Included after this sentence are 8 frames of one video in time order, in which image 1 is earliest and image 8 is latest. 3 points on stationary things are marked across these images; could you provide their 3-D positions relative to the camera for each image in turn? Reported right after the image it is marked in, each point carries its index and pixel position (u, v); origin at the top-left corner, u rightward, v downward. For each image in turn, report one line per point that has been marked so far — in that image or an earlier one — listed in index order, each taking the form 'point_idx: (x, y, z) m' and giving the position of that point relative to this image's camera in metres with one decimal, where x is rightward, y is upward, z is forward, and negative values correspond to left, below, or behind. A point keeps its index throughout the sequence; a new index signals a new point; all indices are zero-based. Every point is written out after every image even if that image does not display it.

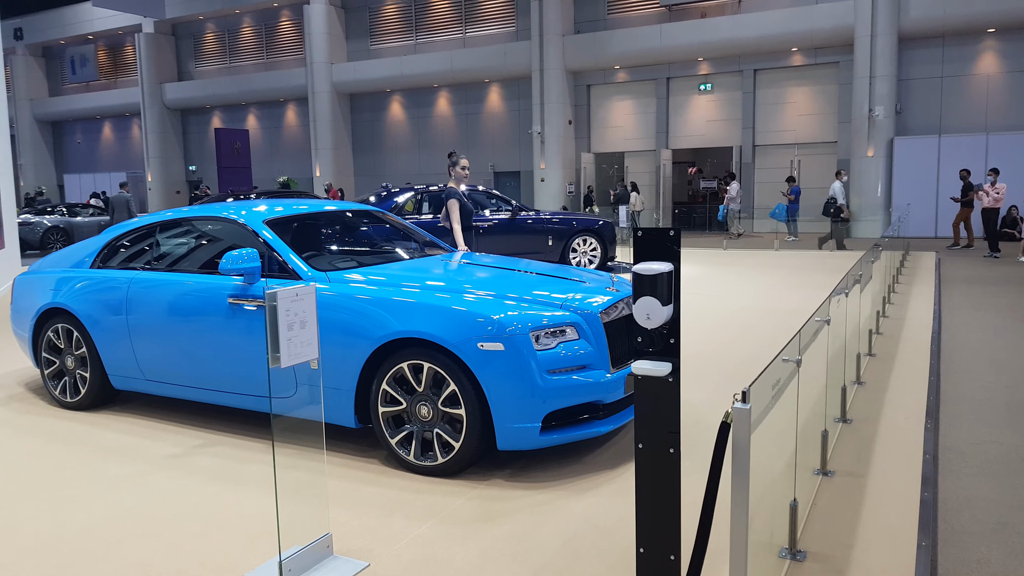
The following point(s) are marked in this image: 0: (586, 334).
0: (+0.4, -0.2, +3.7) m
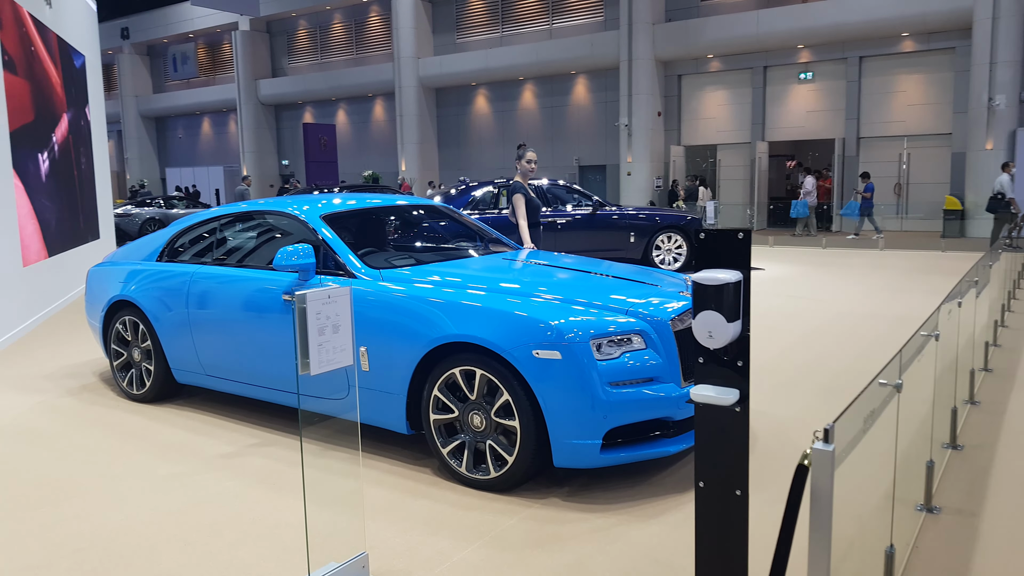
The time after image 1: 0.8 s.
0: (+0.6, -0.2, +3.4) m
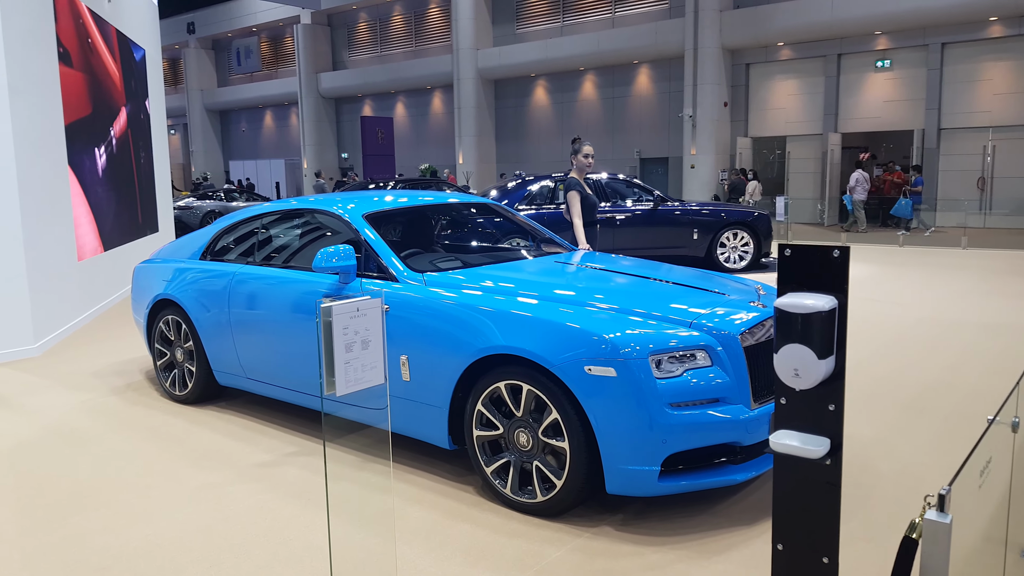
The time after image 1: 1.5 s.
0: (+0.8, -0.3, +3.1) m
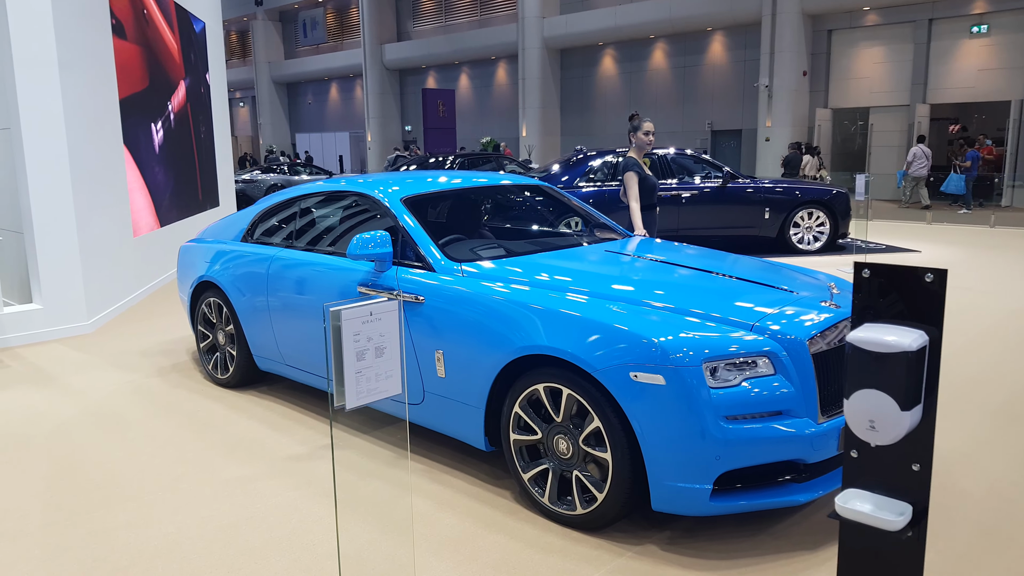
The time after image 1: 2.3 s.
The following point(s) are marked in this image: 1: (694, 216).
0: (+0.9, -0.3, +2.7) m
1: (+2.2, +0.9, +9.4) m
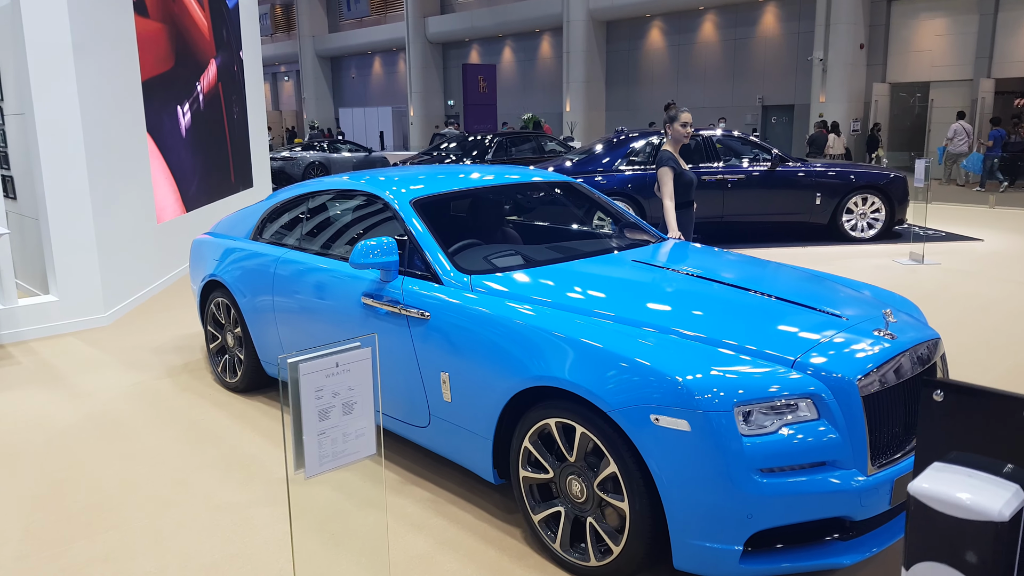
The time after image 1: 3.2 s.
0: (+1.0, -0.4, +2.4) m
1: (+2.6, +1.0, +9.0) m
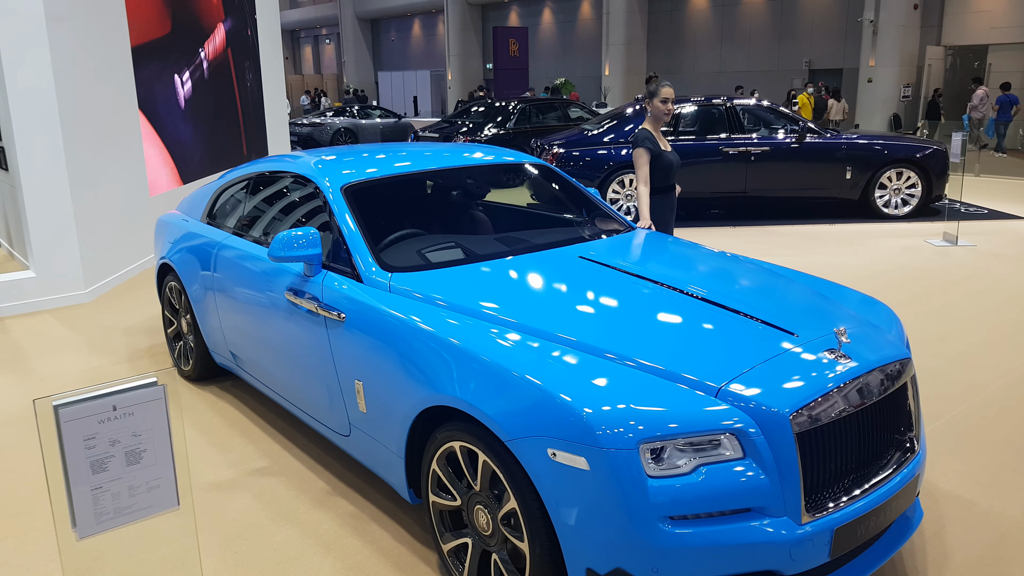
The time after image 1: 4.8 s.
0: (+0.6, -0.4, +2.0) m
1: (+2.7, +1.2, +8.4) m
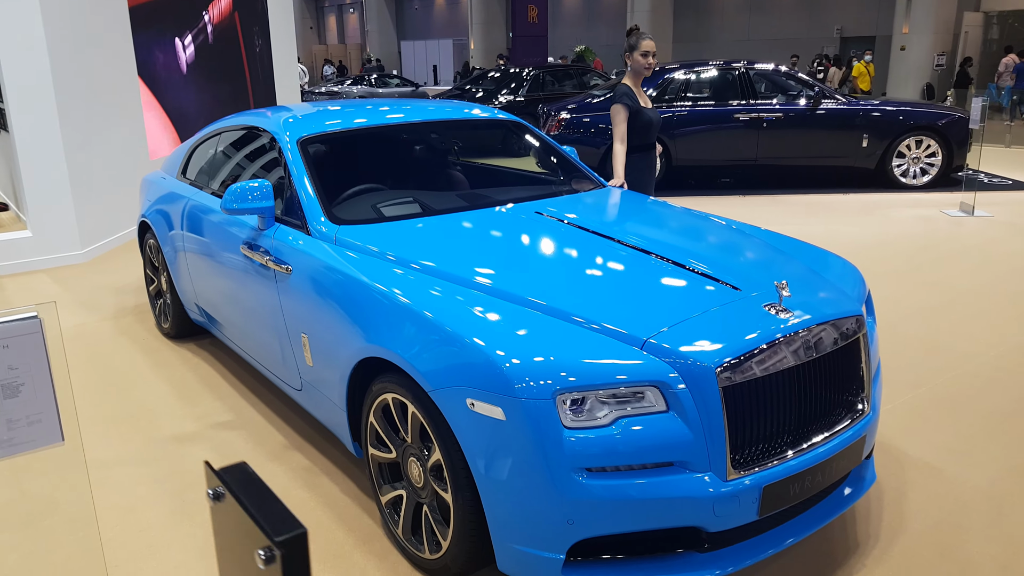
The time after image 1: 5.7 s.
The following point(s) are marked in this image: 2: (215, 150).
0: (+0.4, -0.3, +2.0) m
1: (+2.8, +1.5, +8.2) m
2: (-1.5, +0.7, +4.1) m
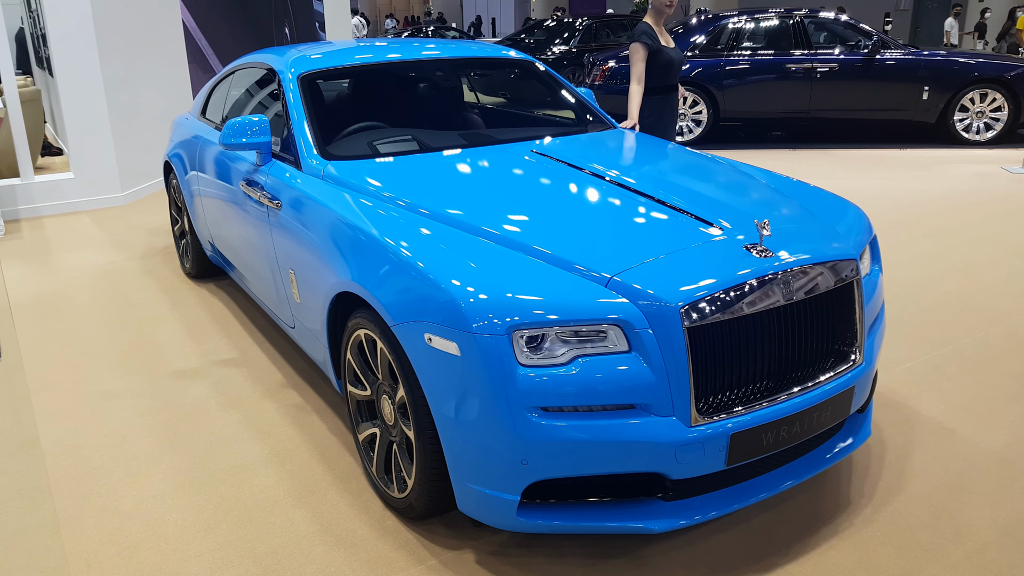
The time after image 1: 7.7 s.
0: (+0.3, -0.1, +1.9) m
1: (+3.2, +1.9, +7.8) m
2: (-1.4, +1.0, +4.1) m
